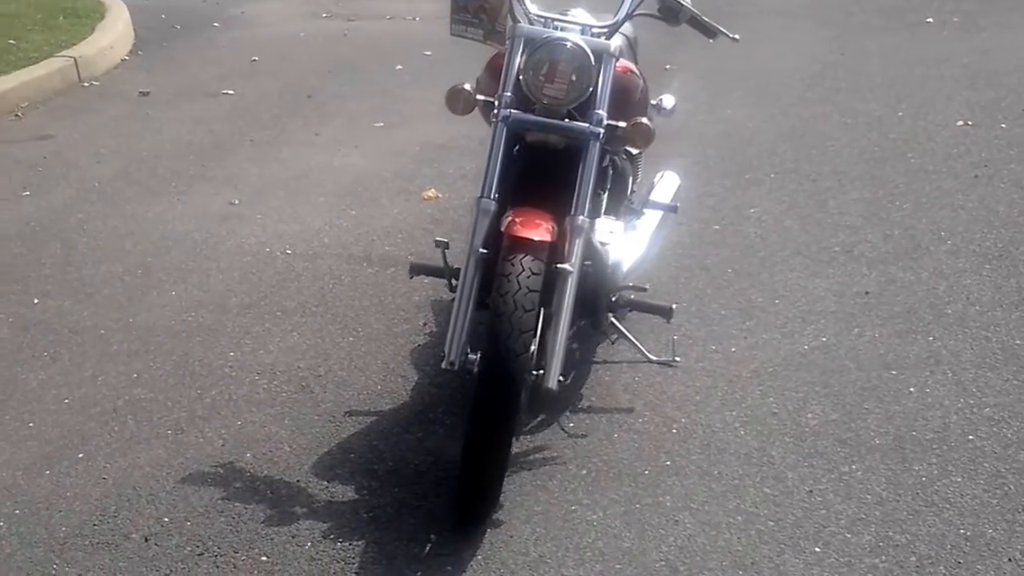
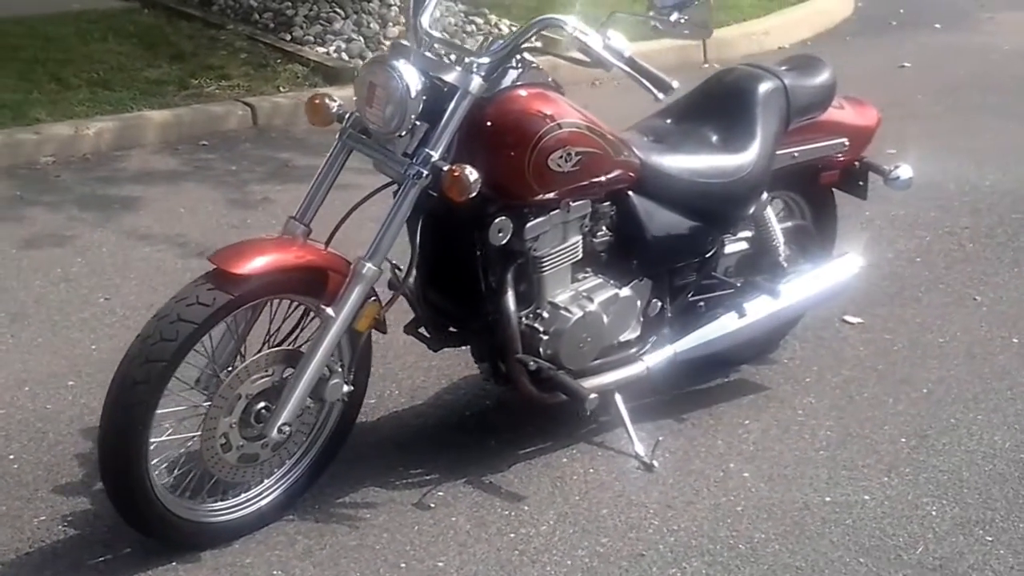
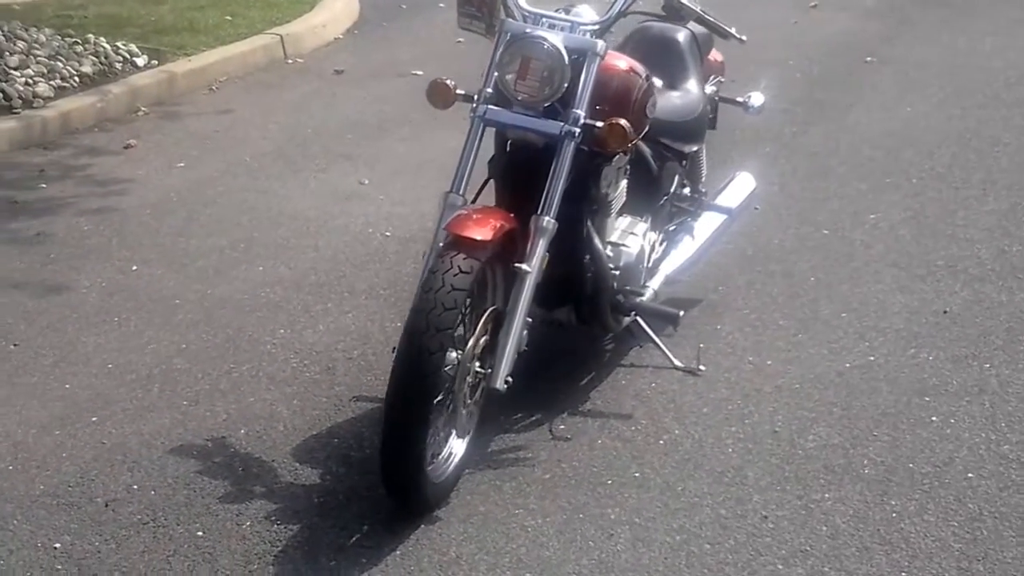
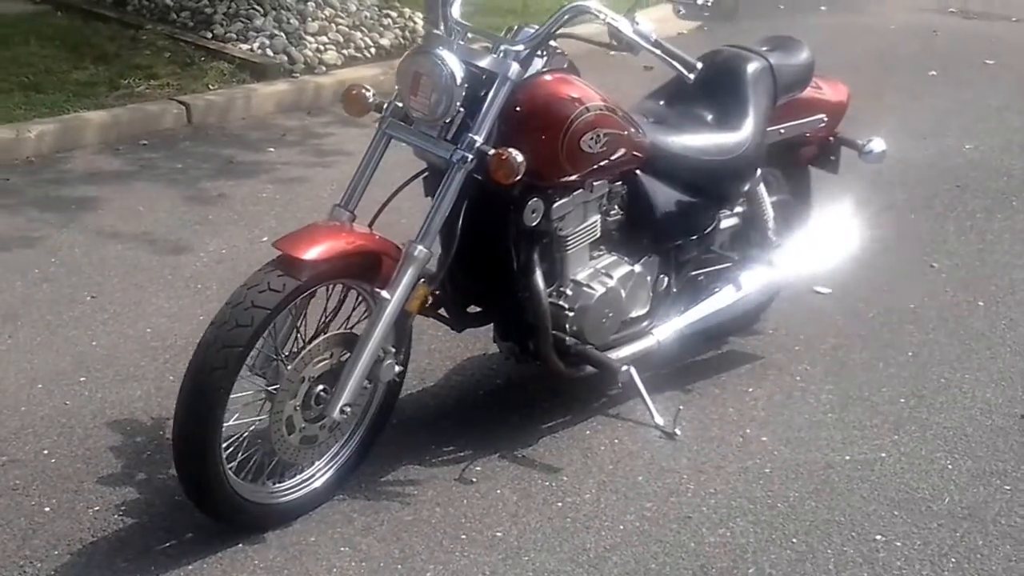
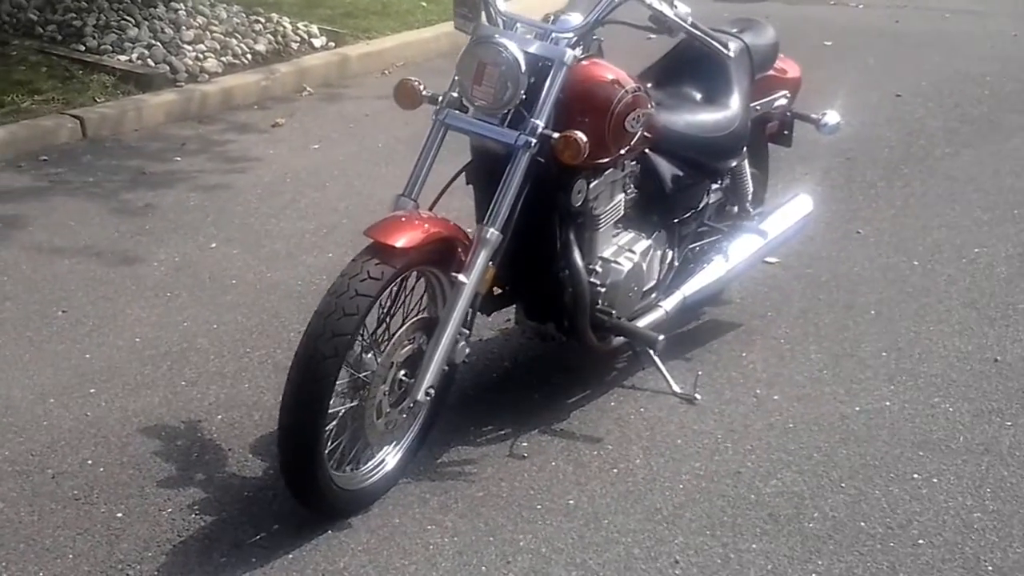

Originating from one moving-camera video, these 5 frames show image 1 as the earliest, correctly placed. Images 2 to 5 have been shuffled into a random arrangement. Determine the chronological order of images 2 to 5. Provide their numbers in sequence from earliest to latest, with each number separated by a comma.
3, 5, 4, 2
